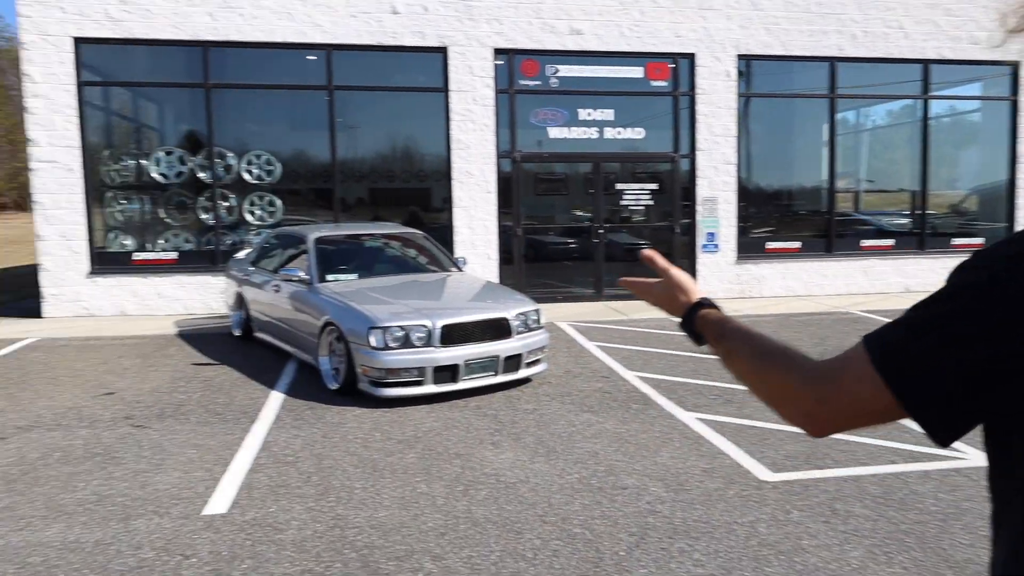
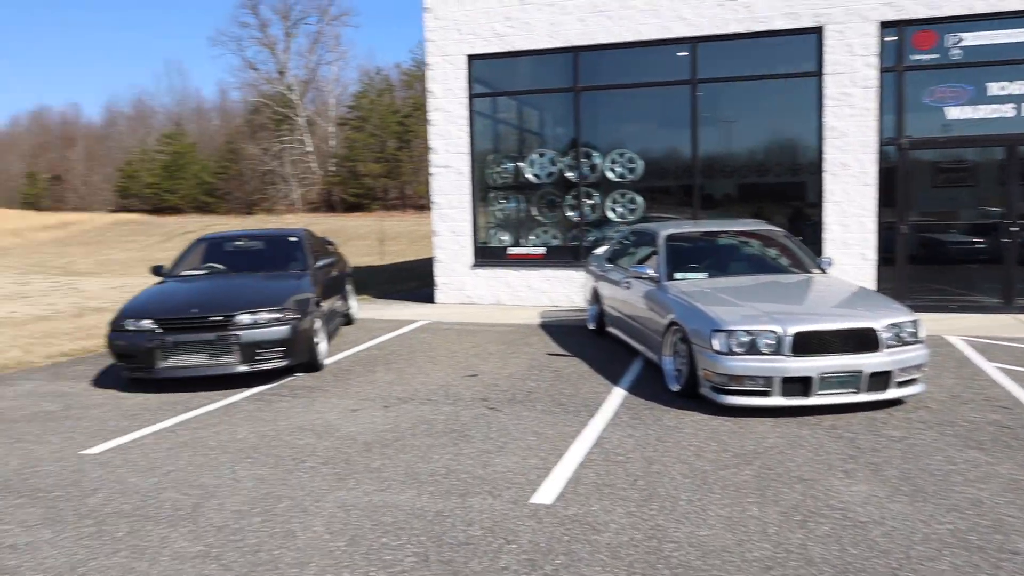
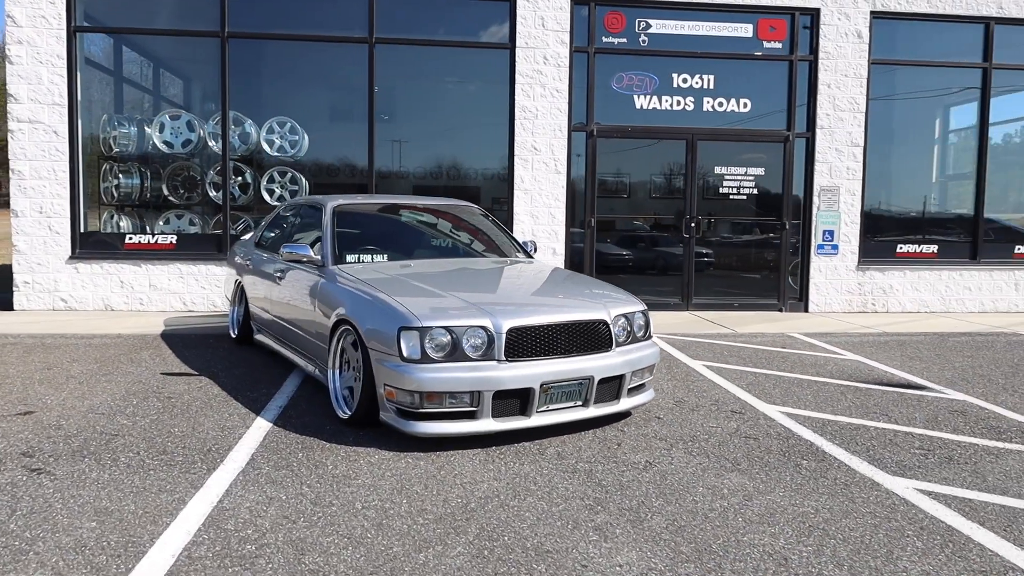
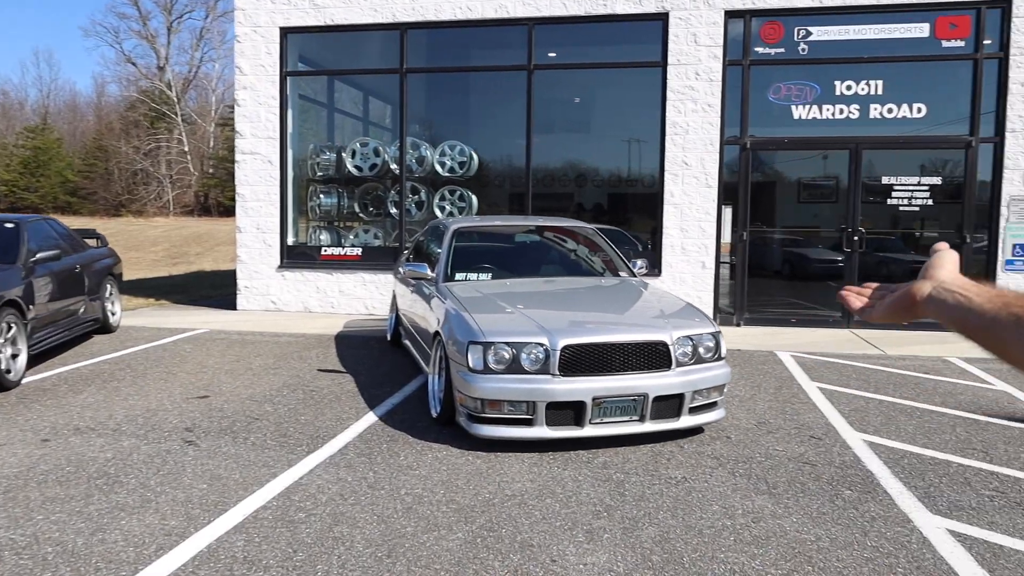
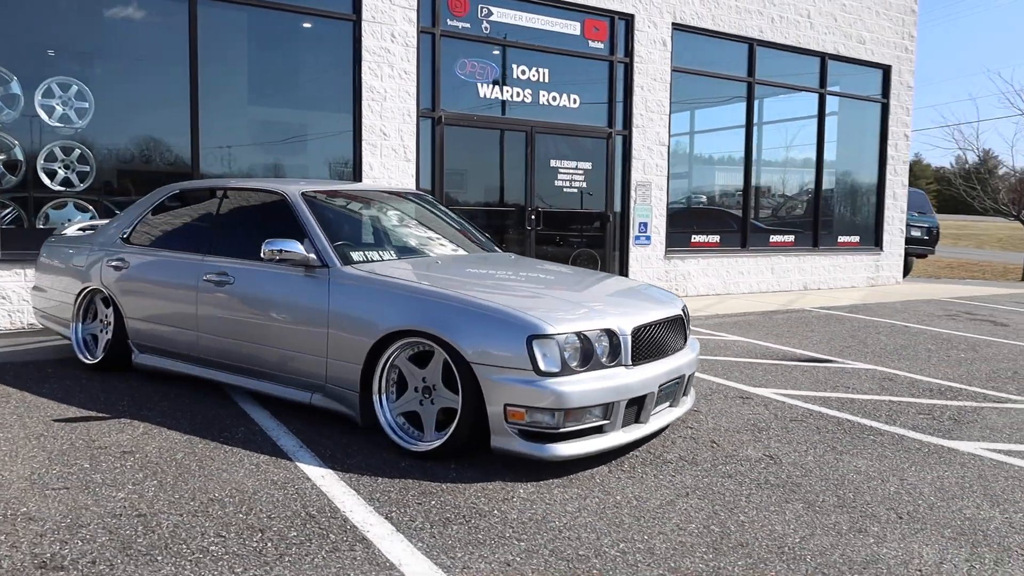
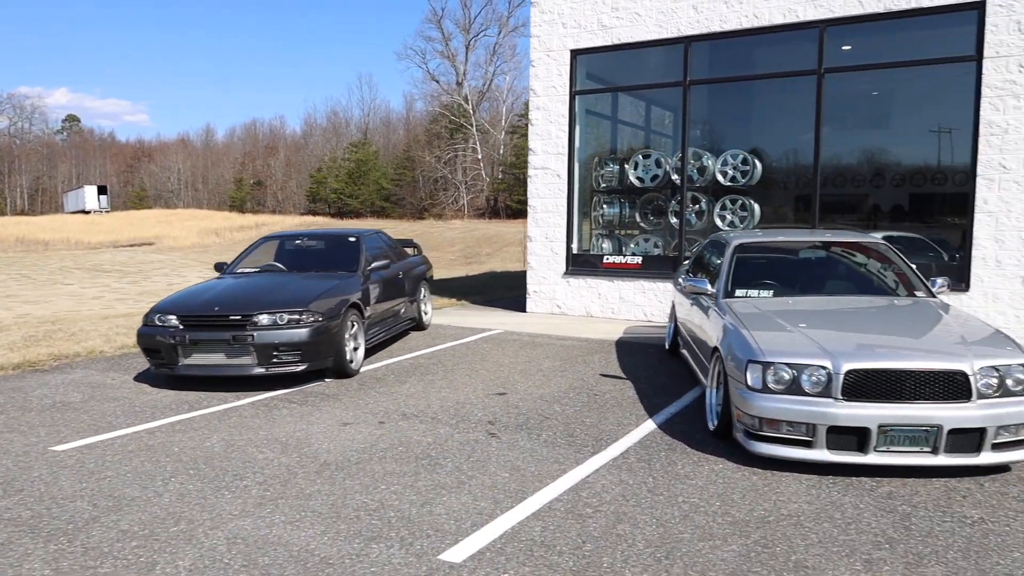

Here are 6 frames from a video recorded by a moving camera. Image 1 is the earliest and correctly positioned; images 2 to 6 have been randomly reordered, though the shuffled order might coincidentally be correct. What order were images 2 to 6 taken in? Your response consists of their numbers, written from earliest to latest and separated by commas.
2, 6, 4, 3, 5
